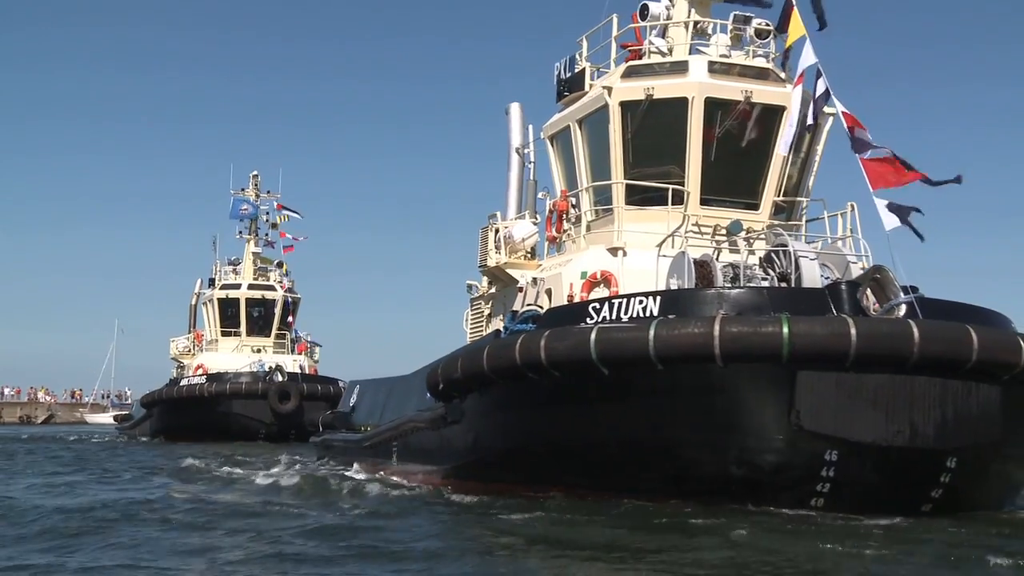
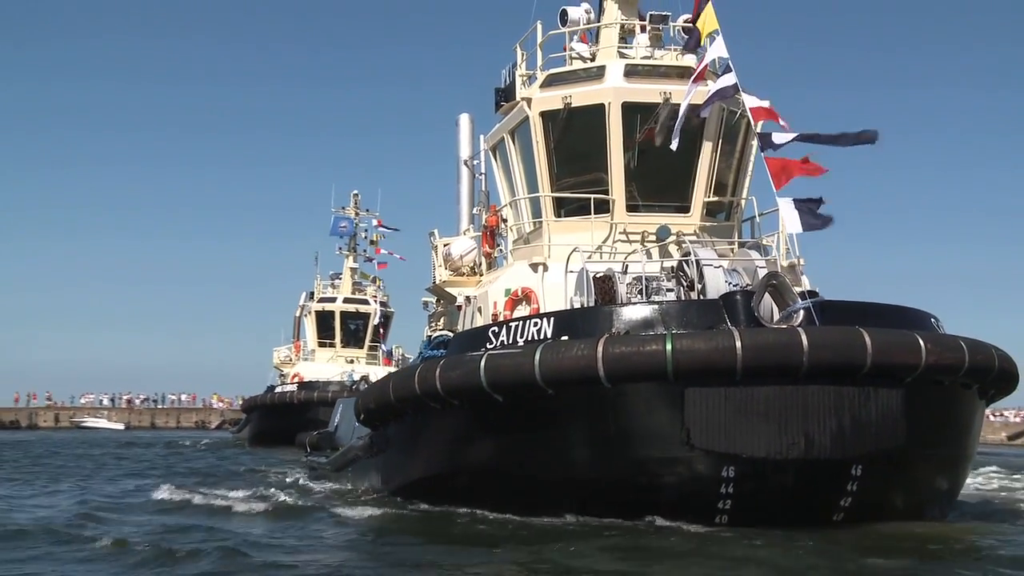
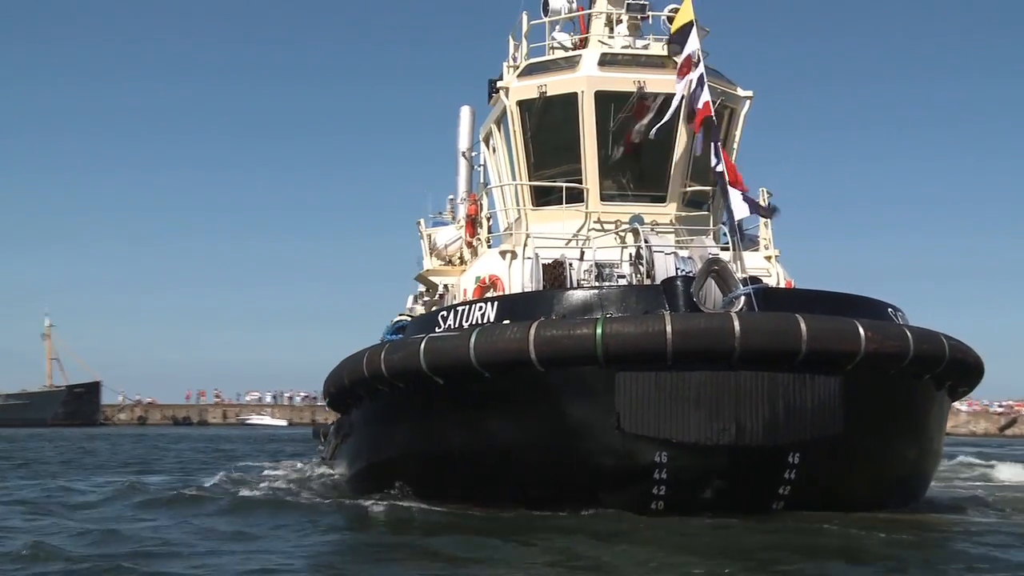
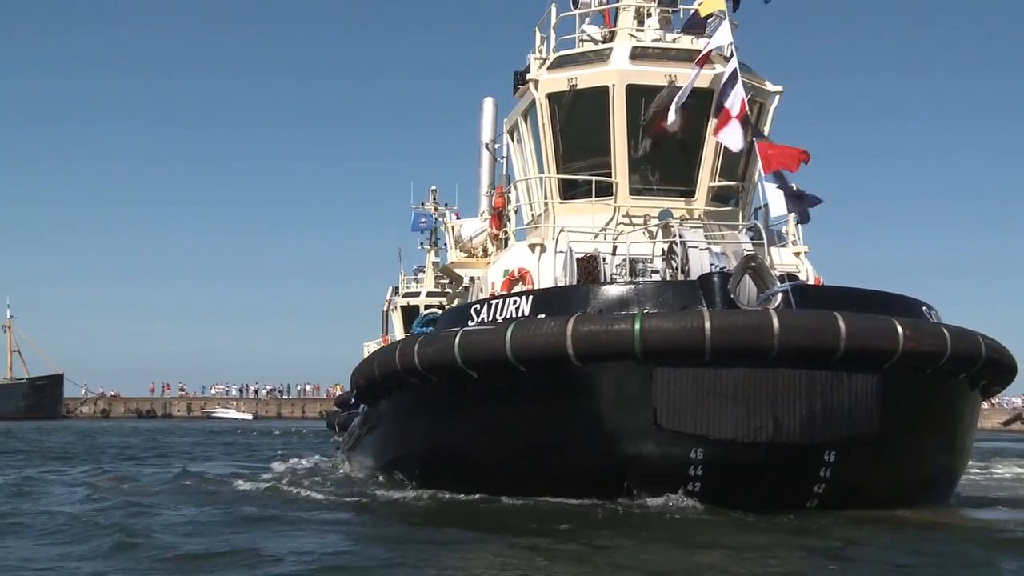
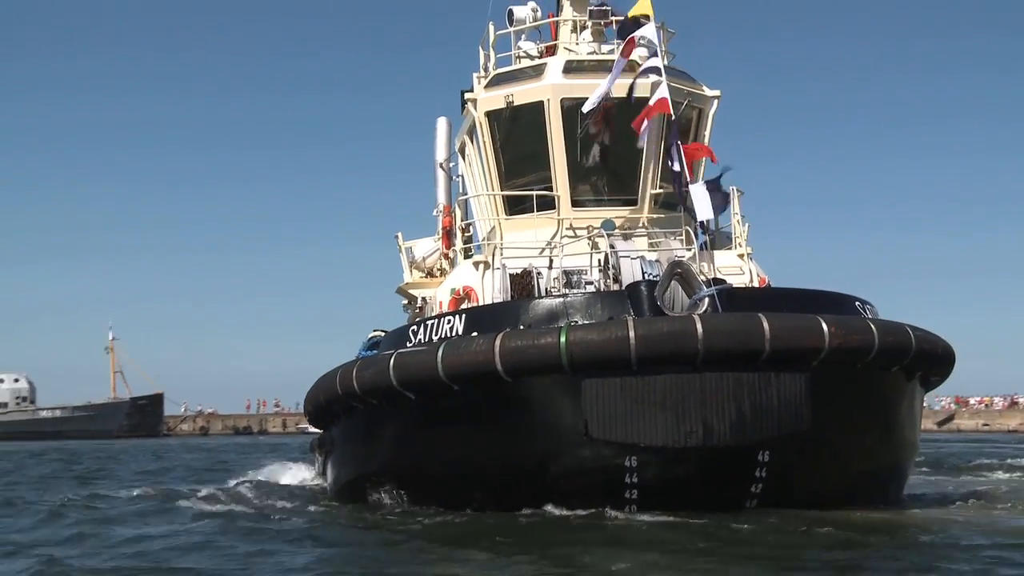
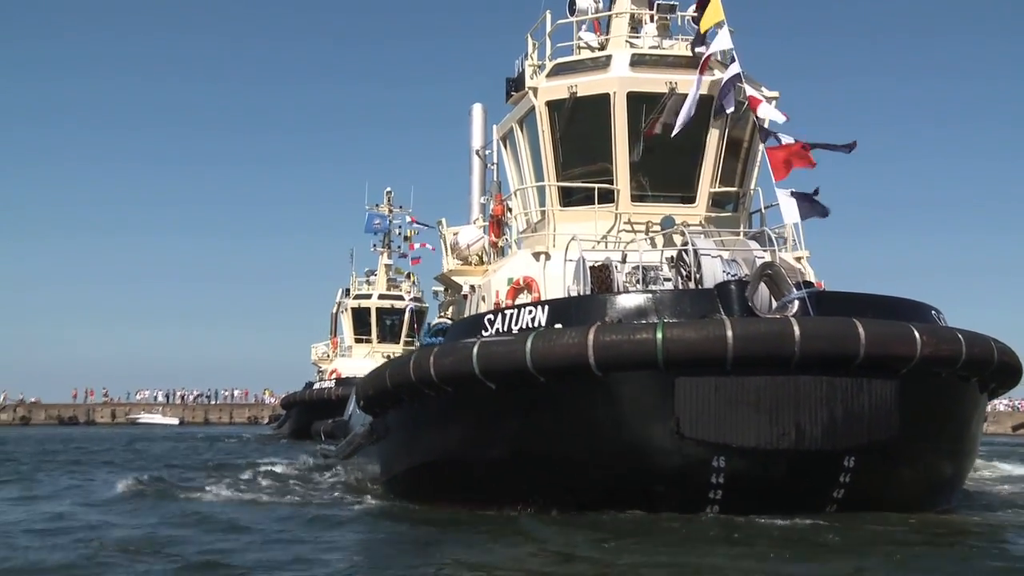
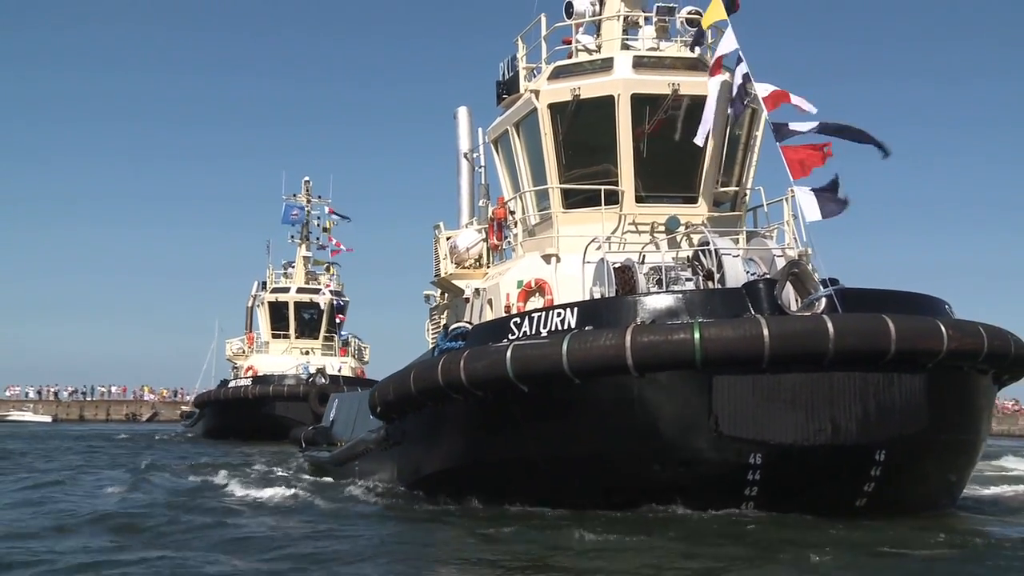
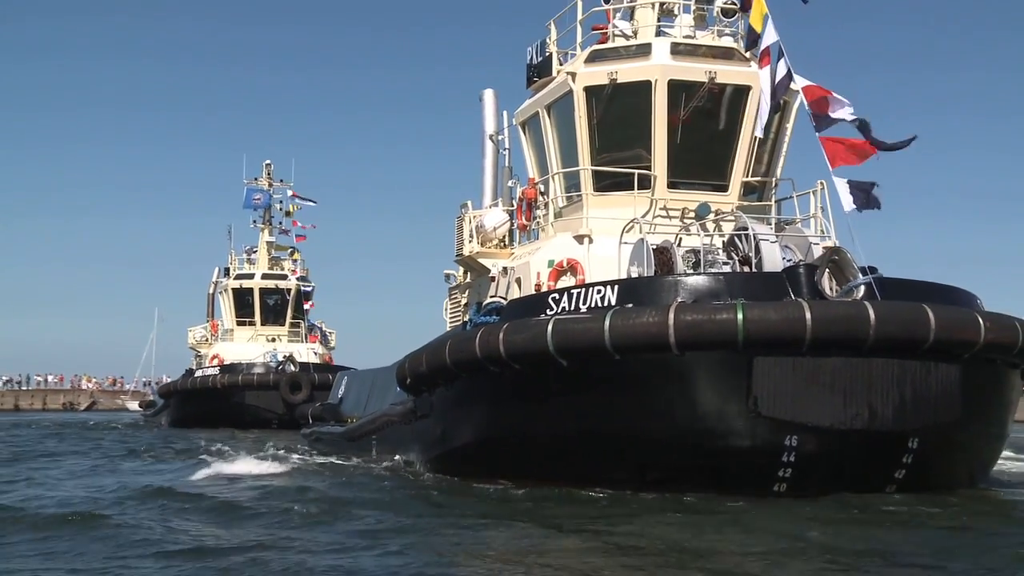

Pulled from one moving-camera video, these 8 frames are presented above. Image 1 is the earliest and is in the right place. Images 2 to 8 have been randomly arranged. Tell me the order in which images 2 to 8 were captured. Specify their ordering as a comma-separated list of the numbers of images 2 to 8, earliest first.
8, 7, 2, 6, 4, 3, 5
